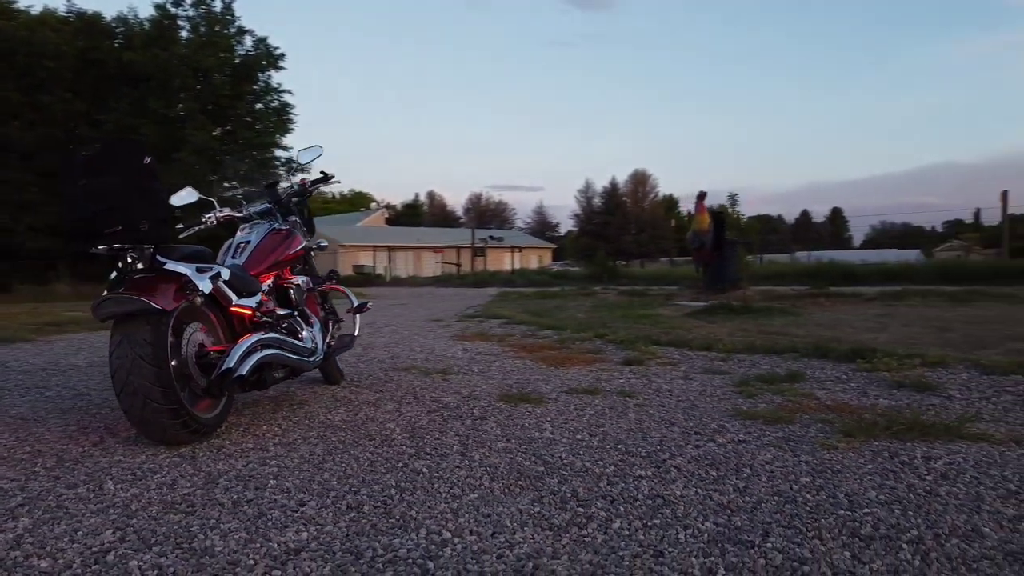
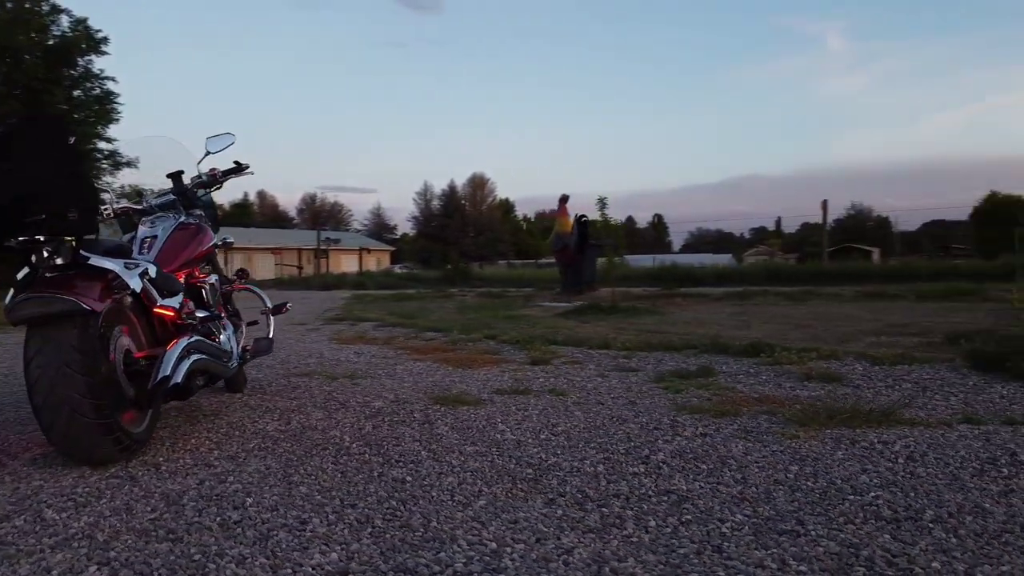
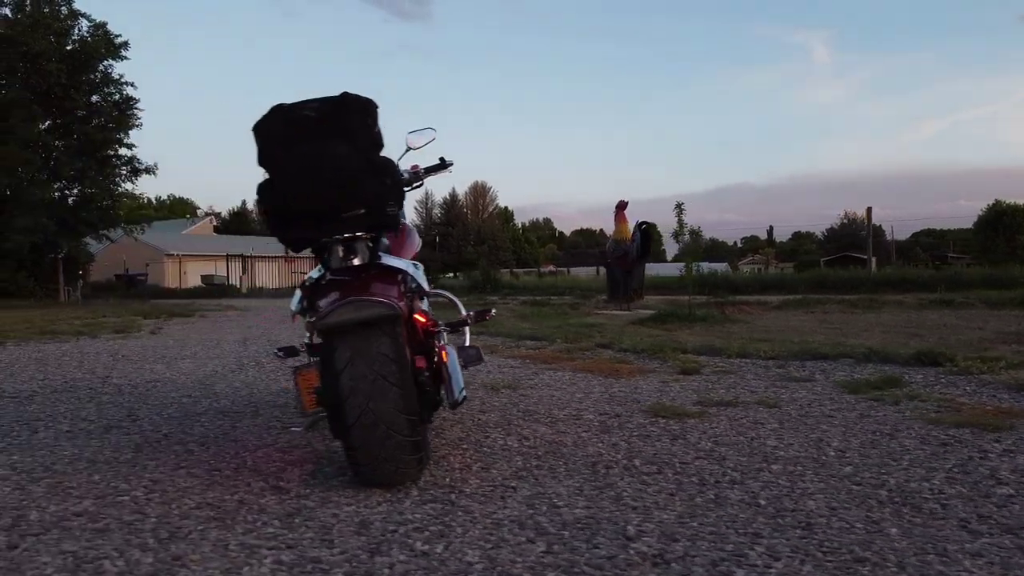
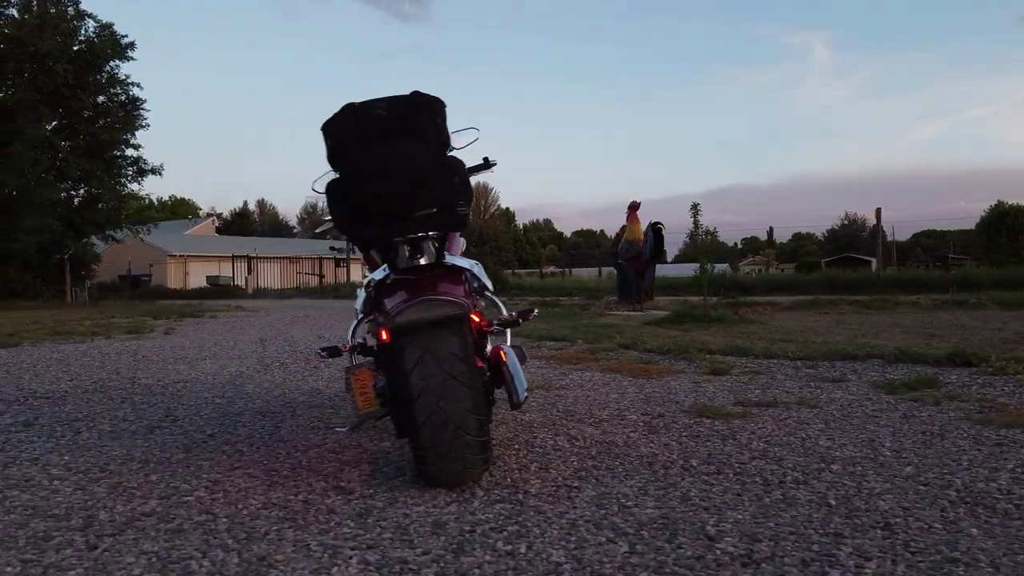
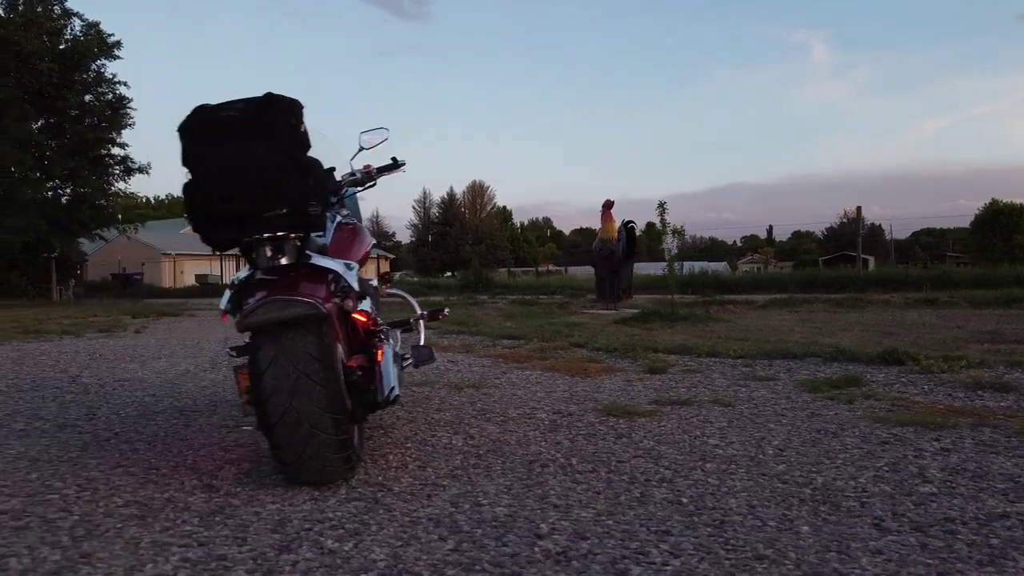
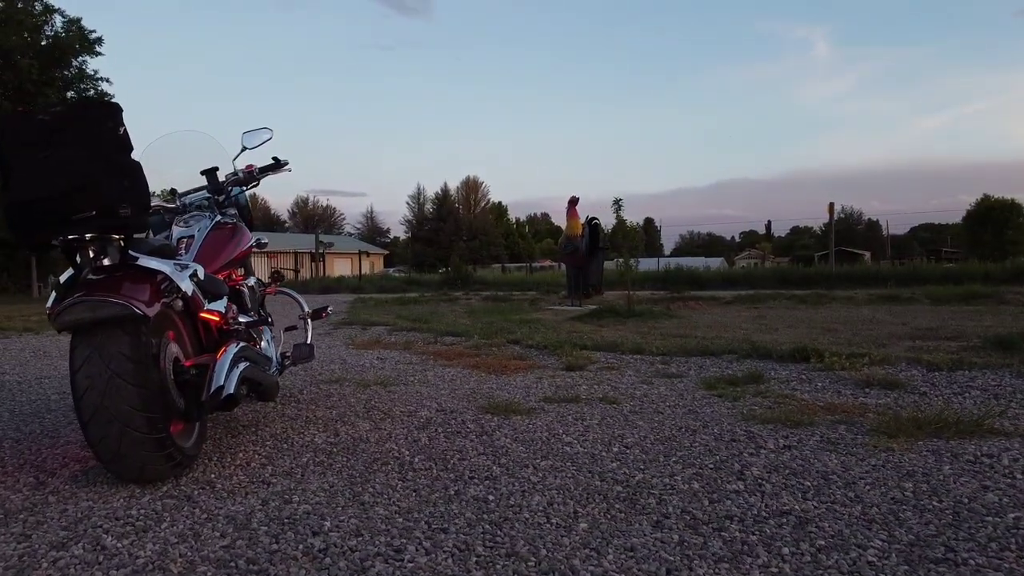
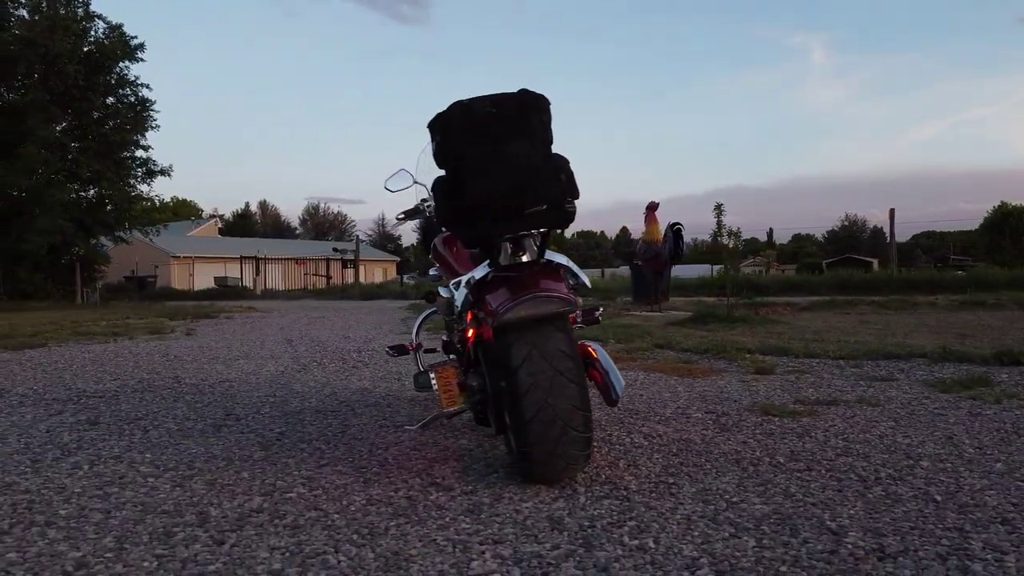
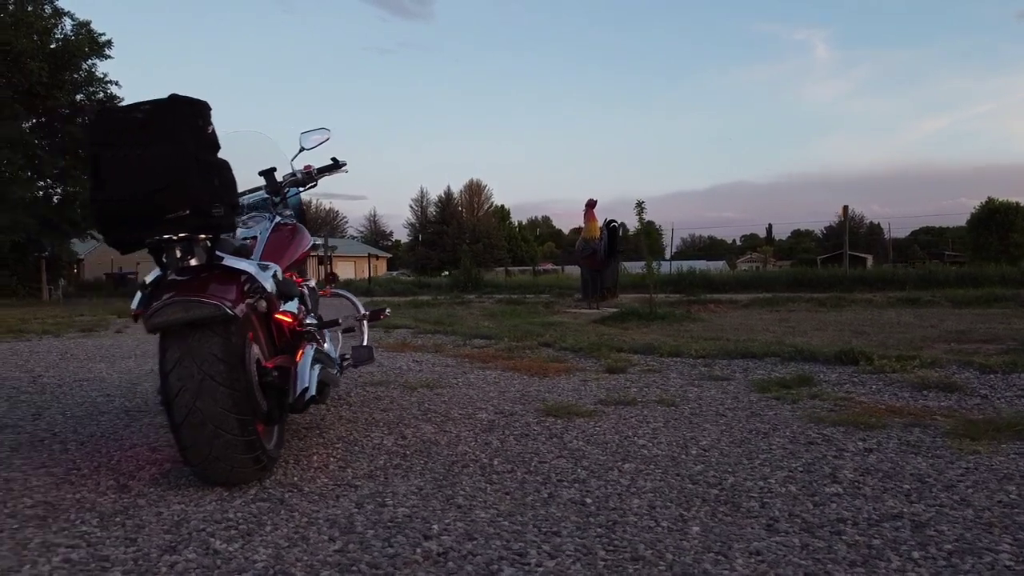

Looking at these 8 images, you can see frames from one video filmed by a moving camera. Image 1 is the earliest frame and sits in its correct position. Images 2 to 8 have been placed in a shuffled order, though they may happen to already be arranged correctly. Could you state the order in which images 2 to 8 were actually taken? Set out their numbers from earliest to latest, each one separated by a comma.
2, 6, 8, 5, 3, 4, 7
